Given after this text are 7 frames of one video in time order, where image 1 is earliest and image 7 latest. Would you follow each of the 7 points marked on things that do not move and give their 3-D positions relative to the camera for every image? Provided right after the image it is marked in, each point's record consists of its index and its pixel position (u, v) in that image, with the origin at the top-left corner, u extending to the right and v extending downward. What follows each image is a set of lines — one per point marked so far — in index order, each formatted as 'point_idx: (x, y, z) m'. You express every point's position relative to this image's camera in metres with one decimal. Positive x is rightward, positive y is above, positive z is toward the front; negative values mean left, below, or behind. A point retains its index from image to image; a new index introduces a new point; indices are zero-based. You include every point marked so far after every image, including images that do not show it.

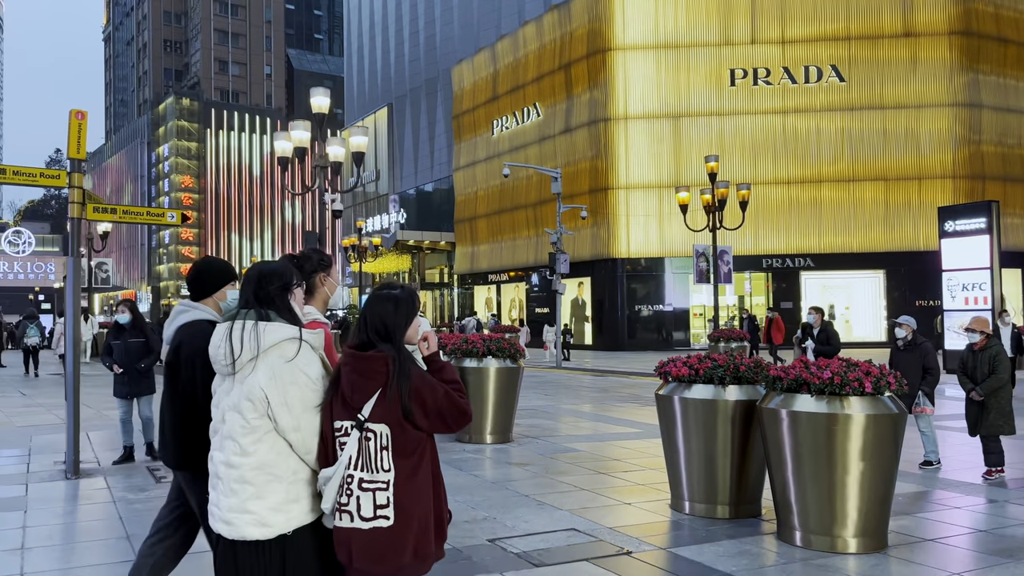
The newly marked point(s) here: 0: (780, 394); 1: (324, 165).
0: (+1.9, -0.7, +6.0) m
1: (-3.5, +2.3, +15.7) m
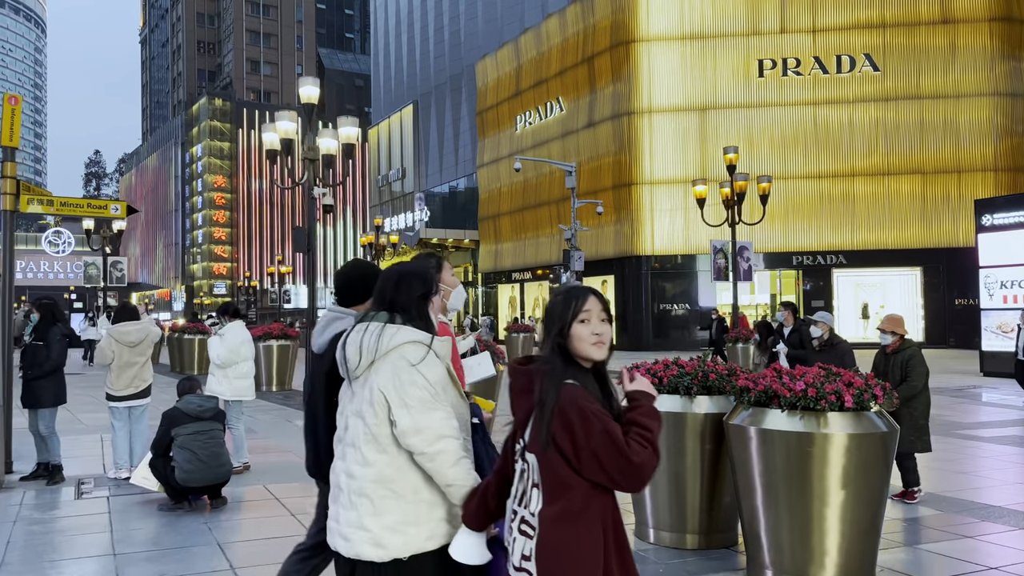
0: (+1.4, -0.7, +5.1) m
1: (-3.6, +2.3, +15.1) m
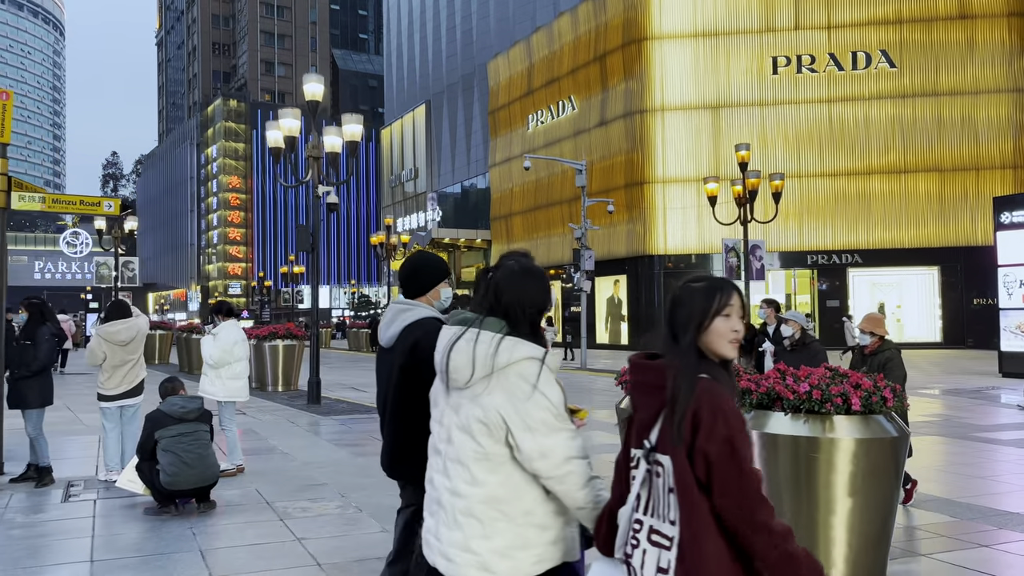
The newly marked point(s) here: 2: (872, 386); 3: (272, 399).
0: (+1.4, -0.7, +4.9) m
1: (-3.4, +2.3, +14.9) m
2: (+2.0, -0.6, +4.7) m
3: (-4.6, -2.1, +16.3) m
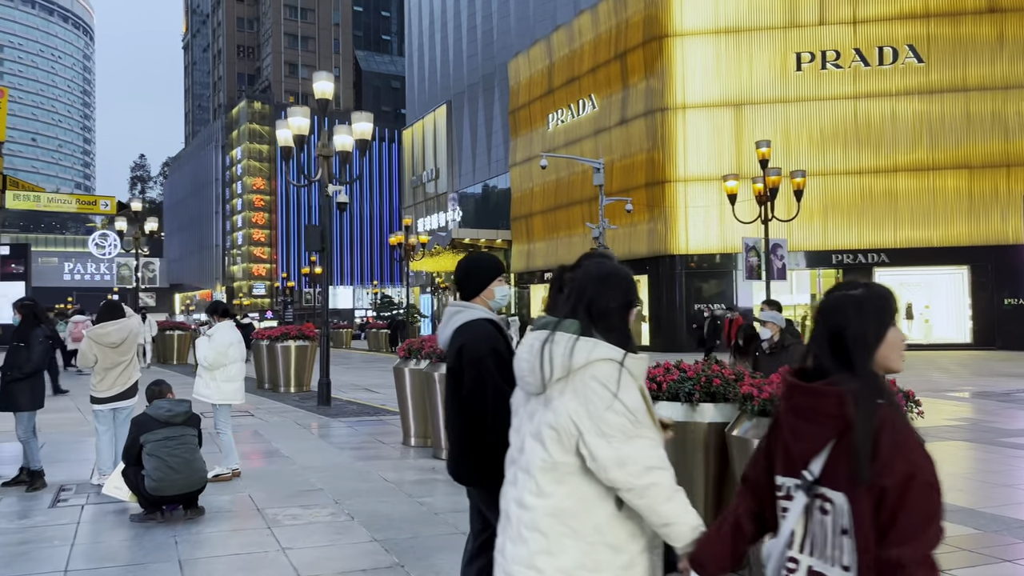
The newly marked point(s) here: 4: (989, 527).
0: (+1.3, -0.7, +4.6) m
1: (-3.2, +2.3, +14.7) m
2: (+1.9, -0.5, +4.4) m
3: (-4.4, -2.1, +16.1) m
4: (+3.7, -1.8, +6.5) m
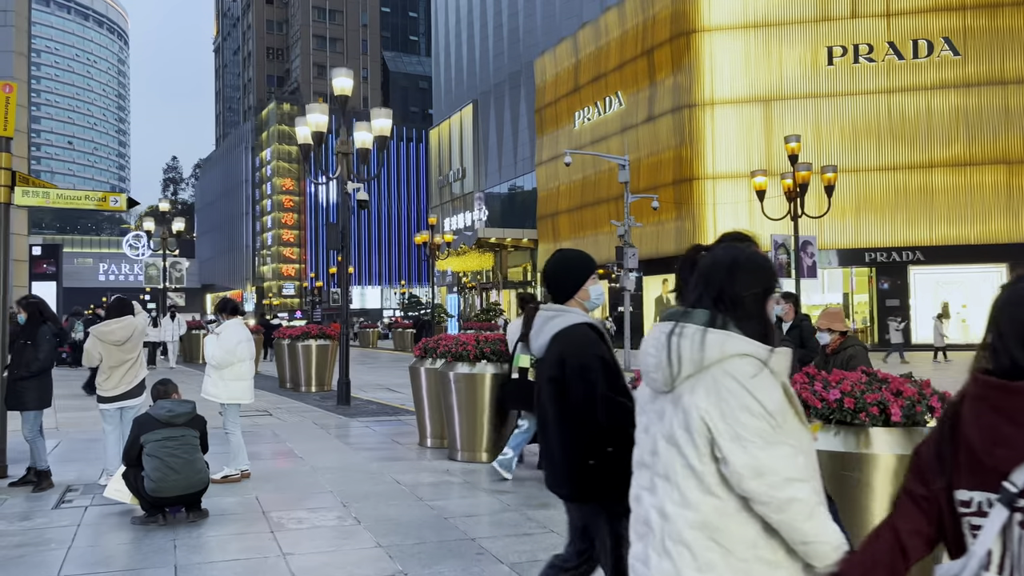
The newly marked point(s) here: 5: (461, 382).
0: (+1.3, -0.7, +4.3) m
1: (-2.9, +2.4, +14.6) m
2: (+2.0, -0.5, +4.1) m
3: (-3.9, -2.1, +16.0) m
4: (+3.8, -1.8, +6.1) m
5: (-0.5, -1.0, +9.0) m
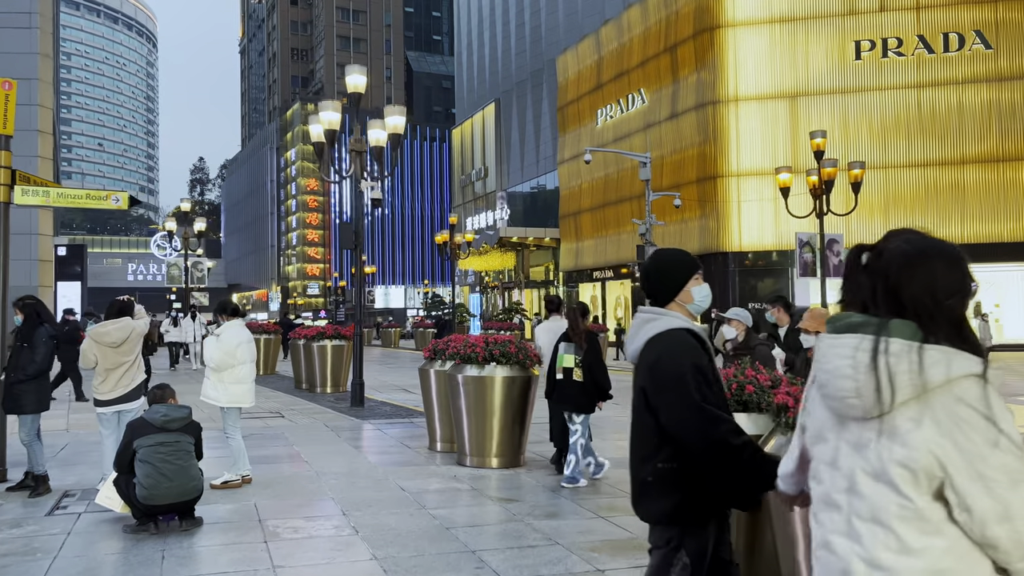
0: (+1.3, -0.7, +4.0) m
1: (-2.6, +2.4, +14.4) m
2: (+1.9, -0.5, +3.7) m
3: (-3.6, -2.1, +15.8) m
4: (+3.8, -1.8, +5.7) m
5: (-0.4, -1.0, +8.7) m
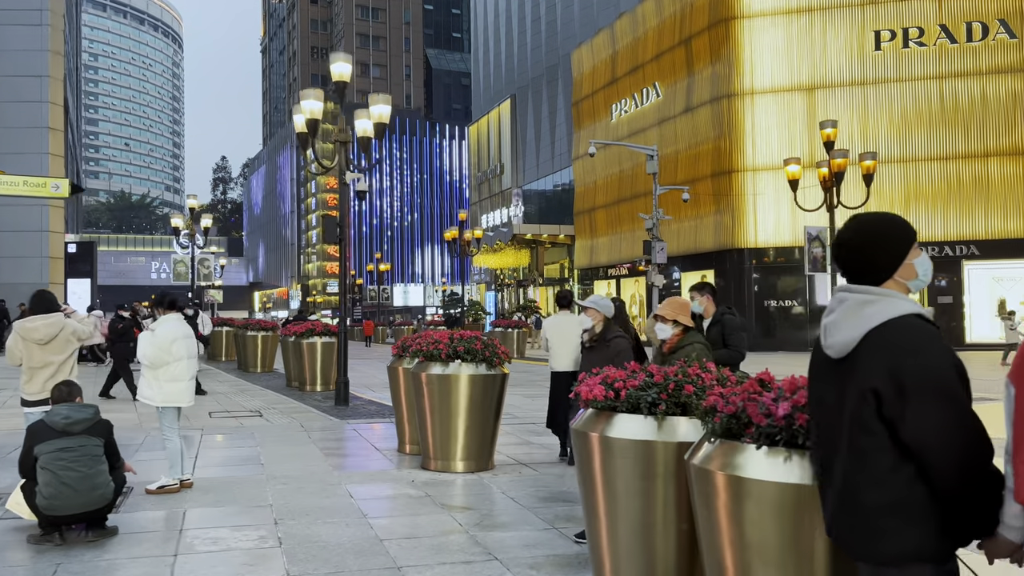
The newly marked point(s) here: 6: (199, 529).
0: (+0.8, -0.6, +3.4) m
1: (-2.8, +2.4, +13.9) m
2: (+1.4, -0.5, +3.2) m
3: (-3.8, -2.0, +15.4) m
4: (+3.4, -1.7, +5.1) m
5: (-0.8, -0.9, +8.2) m
6: (-2.1, -1.7, +5.8) m
